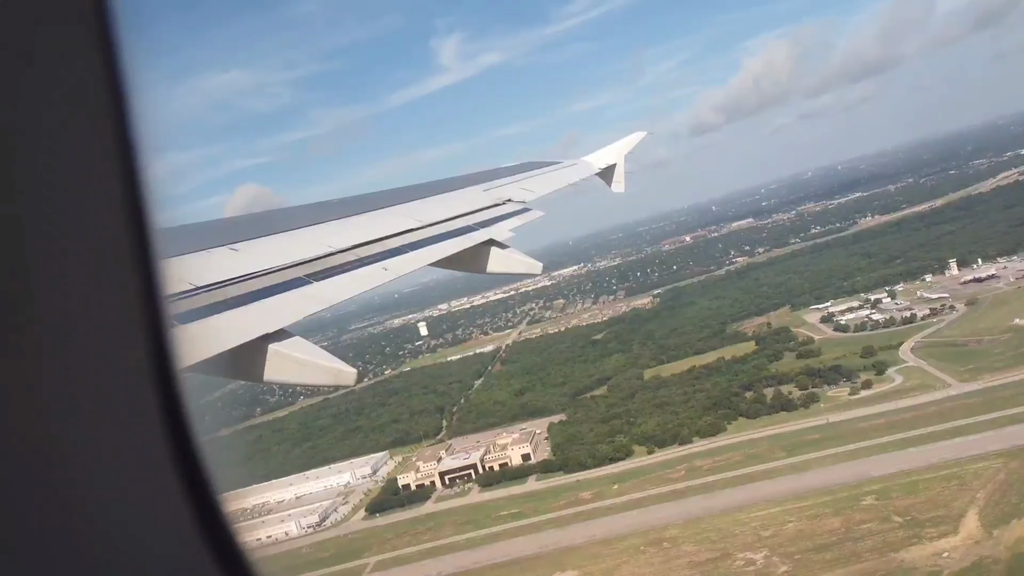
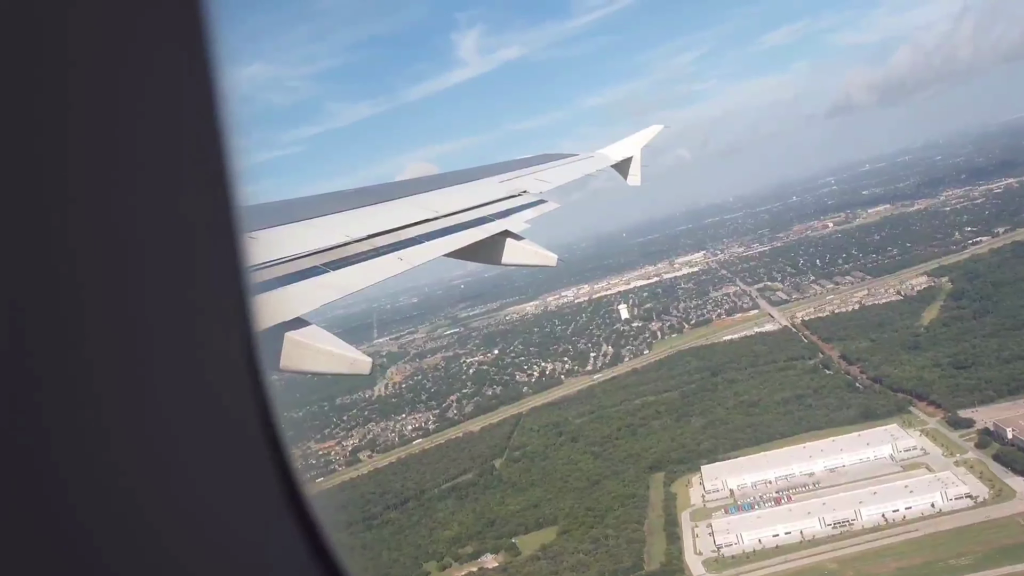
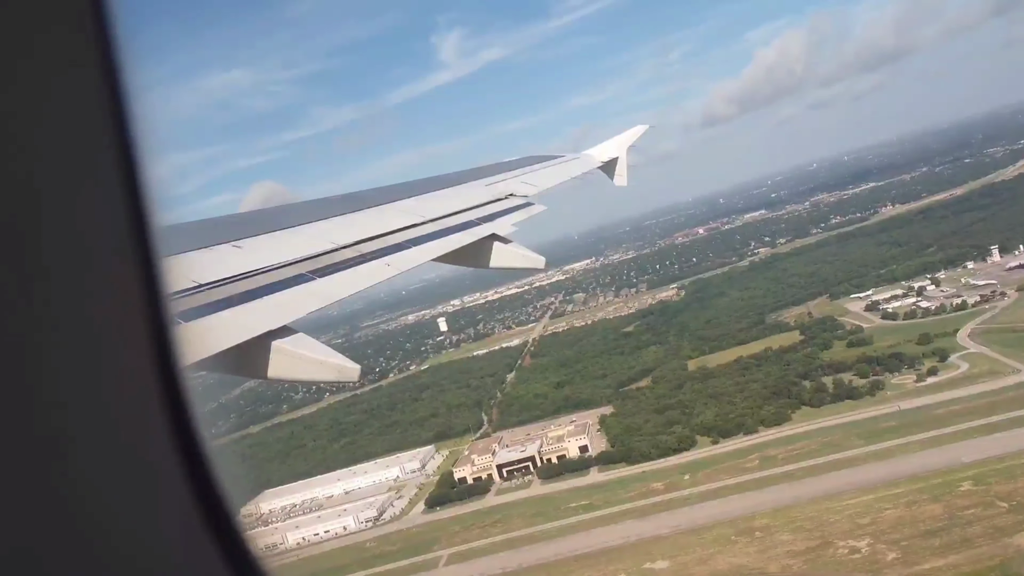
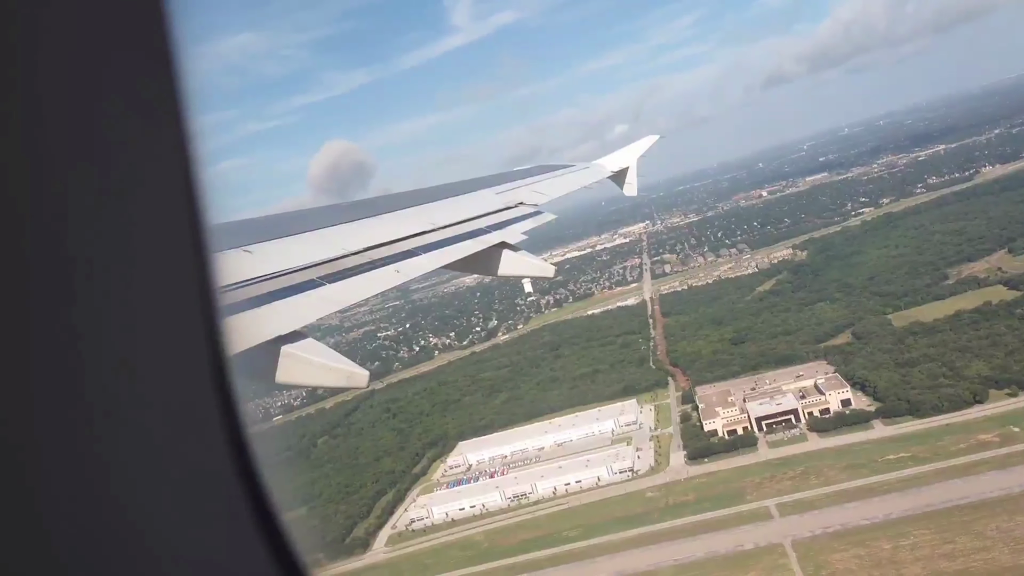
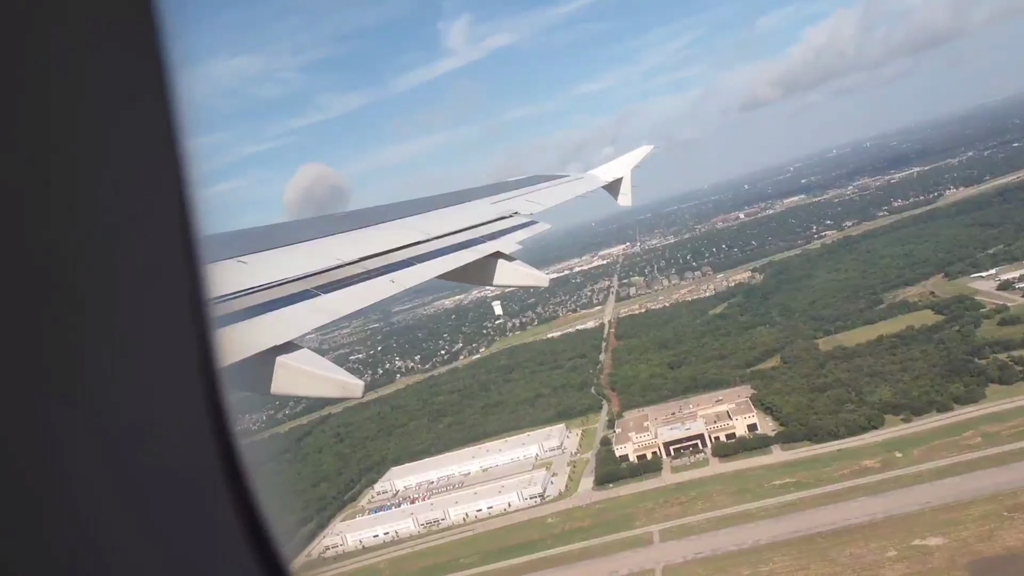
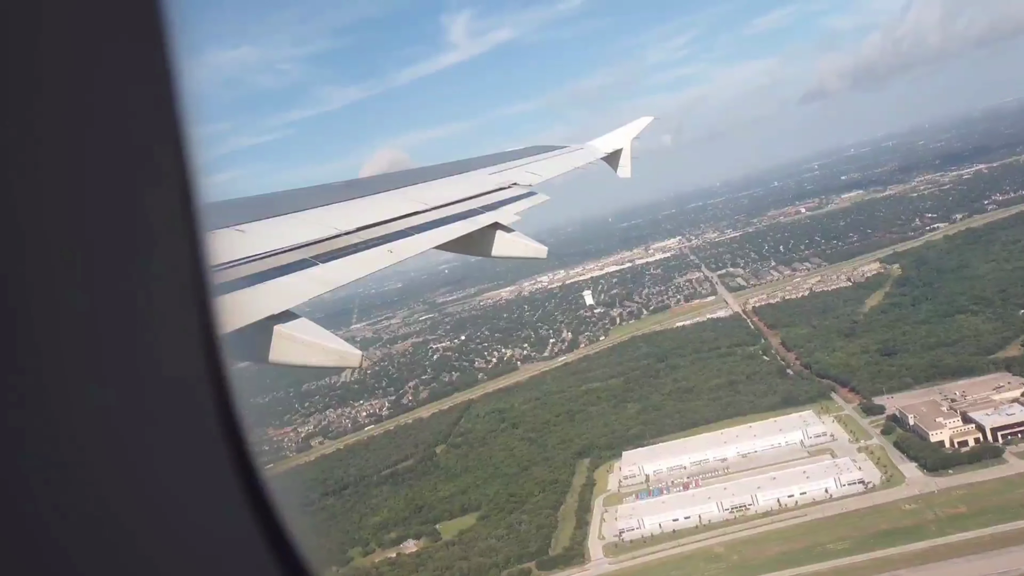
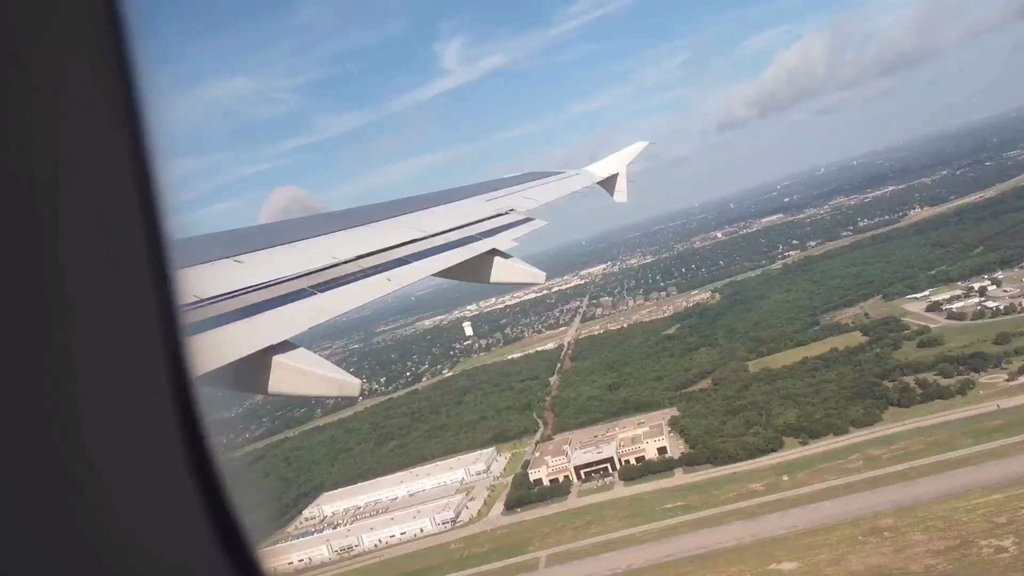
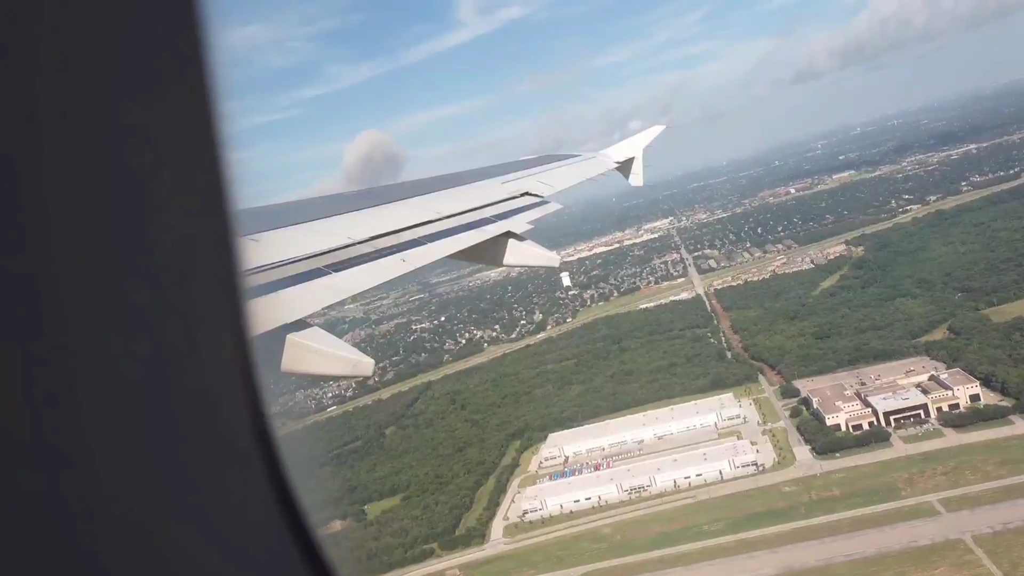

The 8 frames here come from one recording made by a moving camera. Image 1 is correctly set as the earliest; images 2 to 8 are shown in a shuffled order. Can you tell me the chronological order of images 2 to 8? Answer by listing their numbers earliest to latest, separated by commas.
3, 7, 5, 4, 8, 6, 2
